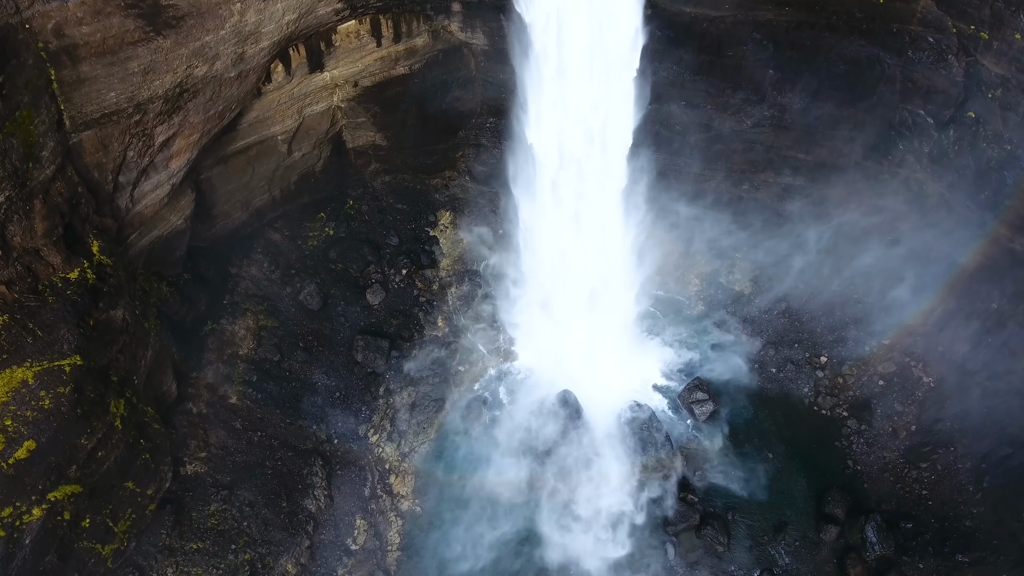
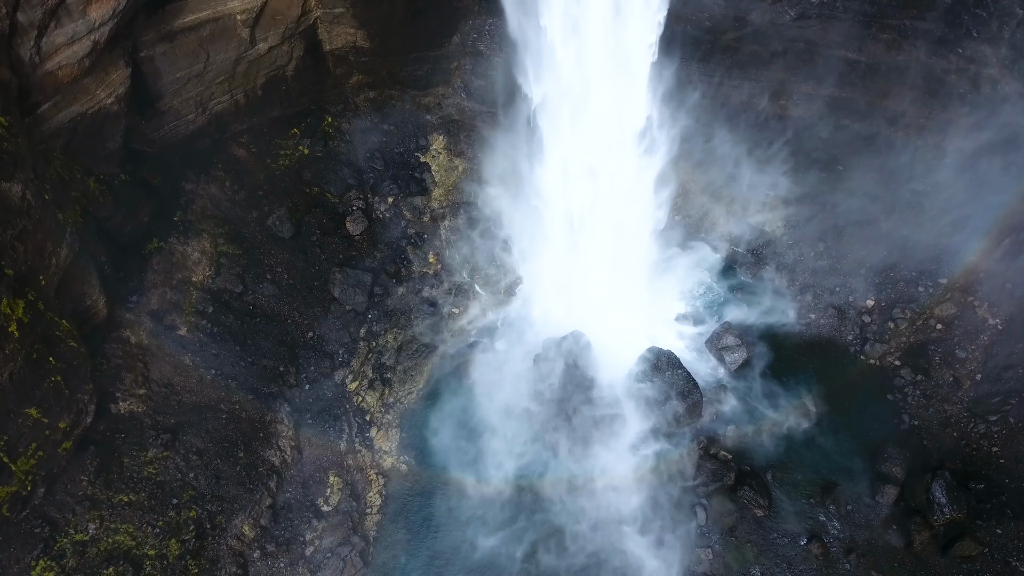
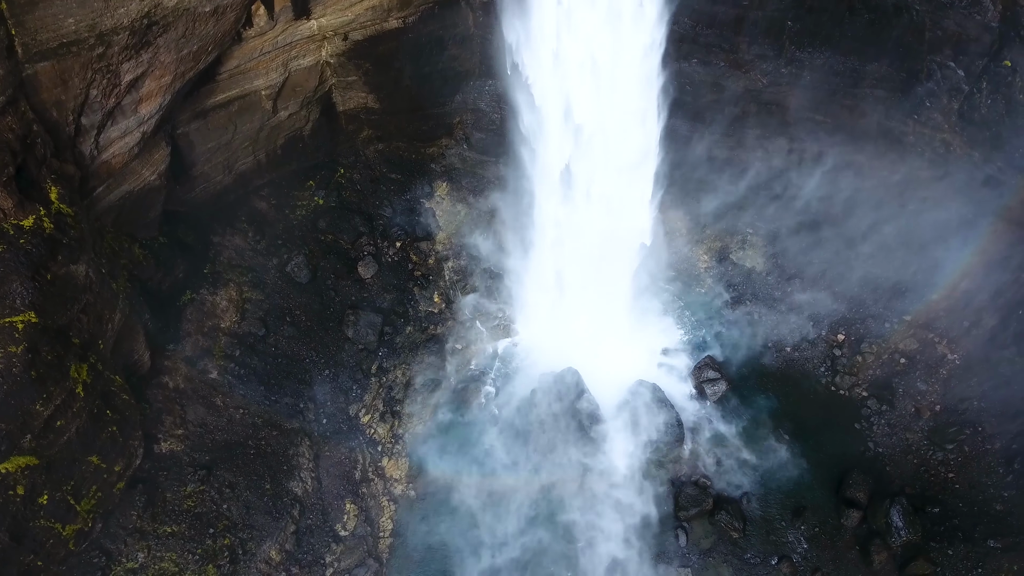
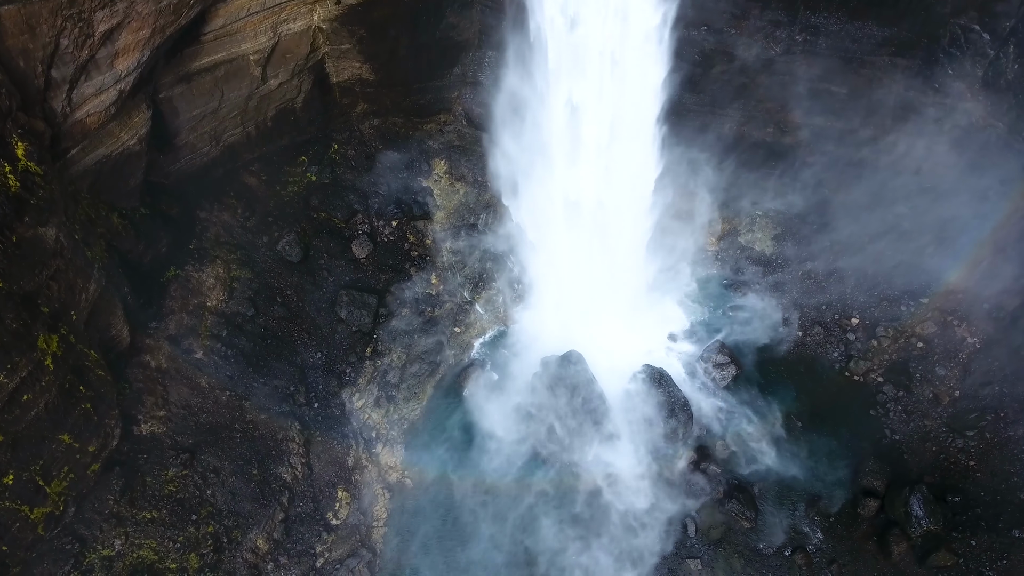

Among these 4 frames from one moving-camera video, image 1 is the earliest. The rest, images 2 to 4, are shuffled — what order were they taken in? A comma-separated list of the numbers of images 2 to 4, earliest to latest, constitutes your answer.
3, 4, 2
